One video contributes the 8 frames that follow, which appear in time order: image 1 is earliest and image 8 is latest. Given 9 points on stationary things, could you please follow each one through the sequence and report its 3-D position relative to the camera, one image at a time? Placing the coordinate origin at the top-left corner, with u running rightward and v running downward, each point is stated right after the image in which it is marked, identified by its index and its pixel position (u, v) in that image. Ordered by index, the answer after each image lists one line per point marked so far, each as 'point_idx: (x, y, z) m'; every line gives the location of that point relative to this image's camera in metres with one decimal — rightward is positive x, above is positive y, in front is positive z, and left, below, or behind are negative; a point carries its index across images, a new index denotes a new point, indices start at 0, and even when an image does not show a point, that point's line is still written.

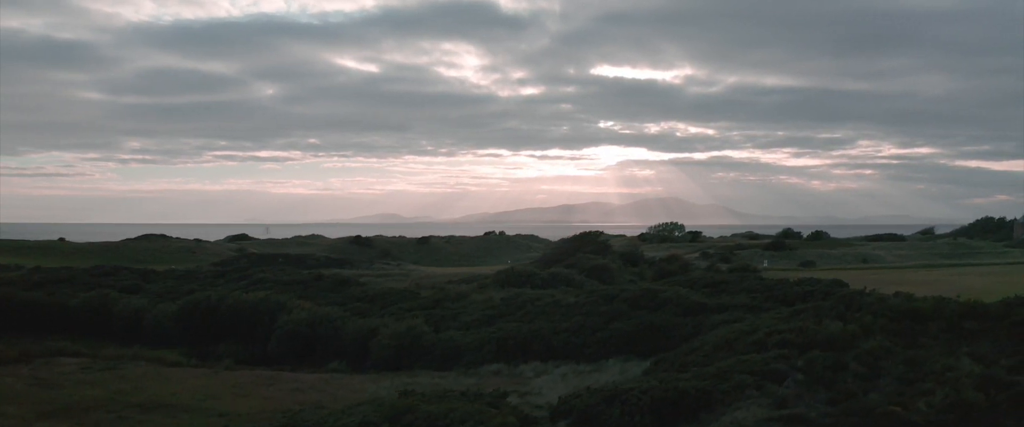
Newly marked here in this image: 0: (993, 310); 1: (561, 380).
0: (+8.2, -1.6, +12.6) m
1: (+1.0, -3.4, +15.3) m
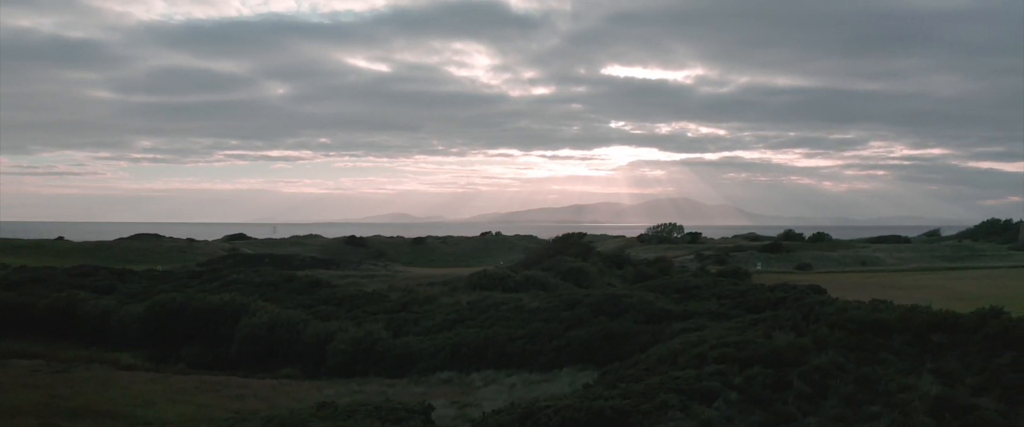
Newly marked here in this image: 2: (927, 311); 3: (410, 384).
0: (+7.1, -1.7, +11.6) m
1: (-0.1, -3.4, +14.4) m
2: (+6.9, -1.6, +12.3) m
3: (-2.3, -3.8, +16.5) m
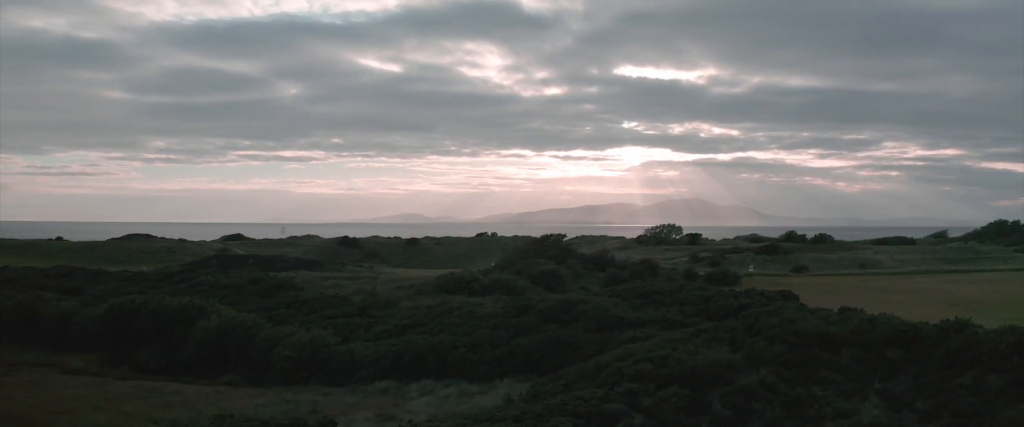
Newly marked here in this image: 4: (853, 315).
0: (+5.8, -1.7, +10.4) m
1: (-1.3, -3.4, +13.3) m
2: (+5.6, -1.6, +11.2) m
3: (-3.4, -3.8, +15.5) m
4: (+5.5, -1.7, +12.0) m
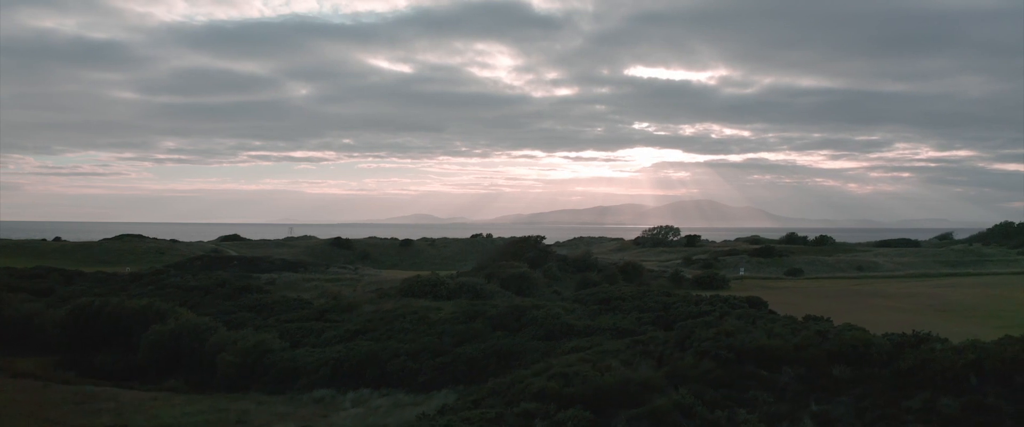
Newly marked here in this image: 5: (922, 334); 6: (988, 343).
0: (+4.6, -1.7, +9.4) m
1: (-2.4, -3.4, +12.4) m
2: (+4.5, -1.7, +10.2) m
3: (-4.5, -3.8, +14.7) m
4: (+4.4, -1.7, +11.0) m
5: (+5.5, -1.6, +10.0) m
6: (+6.1, -1.7, +9.5) m
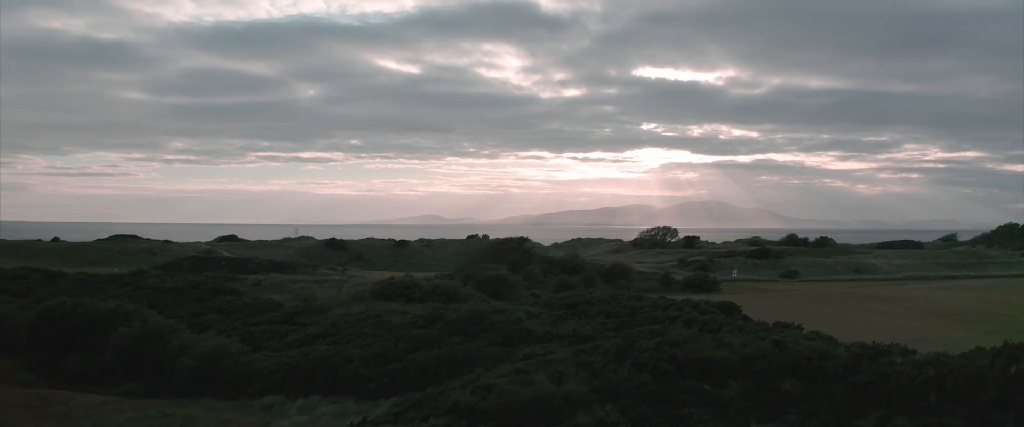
0: (+3.8, -1.7, +8.7) m
1: (-3.2, -3.4, +11.8) m
2: (+3.6, -1.7, +9.5) m
3: (-5.3, -3.8, +14.1) m
4: (+3.5, -1.7, +10.3) m
5: (+4.7, -1.6, +9.3) m
6: (+5.2, -1.7, +8.8) m
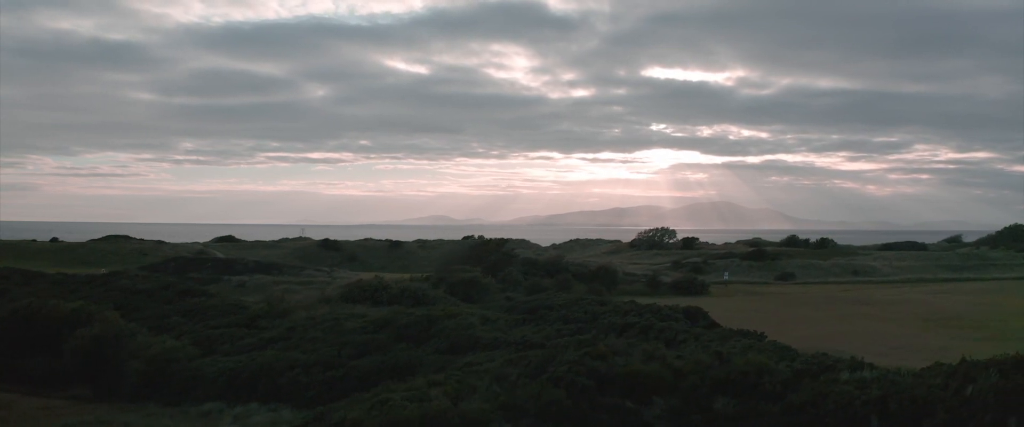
0: (+2.8, -1.7, +7.9) m
1: (-4.2, -3.4, +11.1) m
2: (+2.7, -1.7, +8.7) m
3: (-6.2, -3.8, +13.4) m
4: (+2.6, -1.7, +9.5) m
5: (+3.7, -1.6, +8.5) m
6: (+4.3, -1.7, +8.0) m
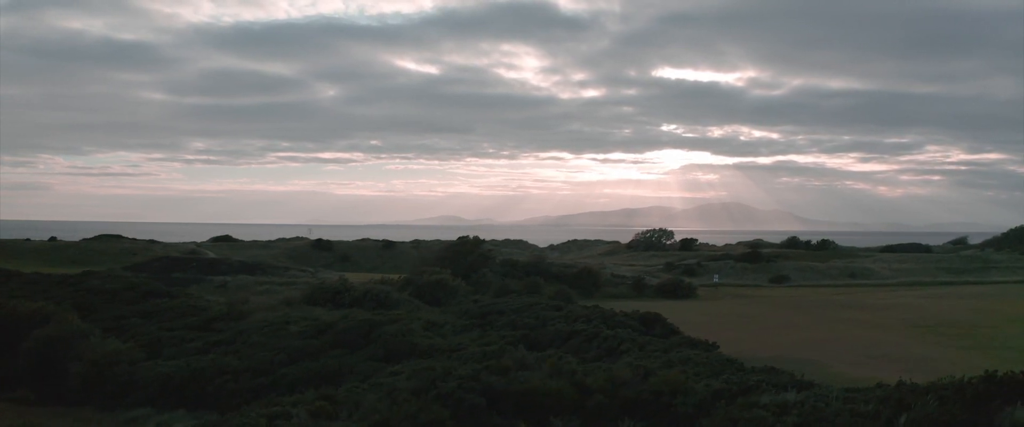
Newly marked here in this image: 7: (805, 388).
0: (+1.8, -1.7, +7.1) m
1: (-5.2, -3.4, +10.3) m
2: (+1.6, -1.7, +7.8) m
3: (-7.2, -3.8, +12.7) m
4: (+1.5, -1.7, +8.7) m
5: (+2.6, -1.6, +7.6) m
6: (+3.2, -1.7, +7.1) m
7: (+3.1, -1.8, +7.7) m
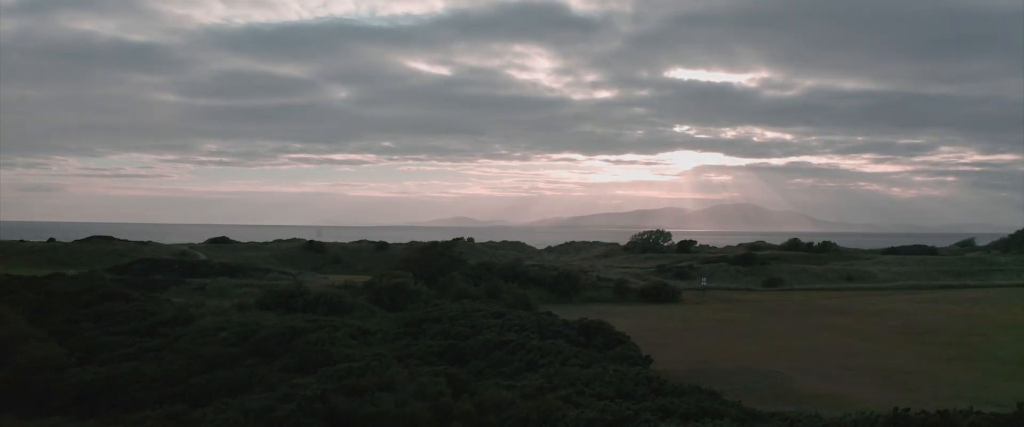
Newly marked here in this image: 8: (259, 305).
0: (+0.5, -1.7, +6.1) m
1: (-6.4, -3.4, +9.5) m
2: (+0.4, -1.7, +6.9) m
3: (-8.4, -3.8, +11.8) m
4: (+0.3, -1.7, +7.7) m
5: (+1.4, -1.6, +6.6) m
6: (+2.0, -1.7, +6.1) m
7: (+1.9, -1.8, +6.7) m
8: (-6.7, -2.4, +19.6) m
